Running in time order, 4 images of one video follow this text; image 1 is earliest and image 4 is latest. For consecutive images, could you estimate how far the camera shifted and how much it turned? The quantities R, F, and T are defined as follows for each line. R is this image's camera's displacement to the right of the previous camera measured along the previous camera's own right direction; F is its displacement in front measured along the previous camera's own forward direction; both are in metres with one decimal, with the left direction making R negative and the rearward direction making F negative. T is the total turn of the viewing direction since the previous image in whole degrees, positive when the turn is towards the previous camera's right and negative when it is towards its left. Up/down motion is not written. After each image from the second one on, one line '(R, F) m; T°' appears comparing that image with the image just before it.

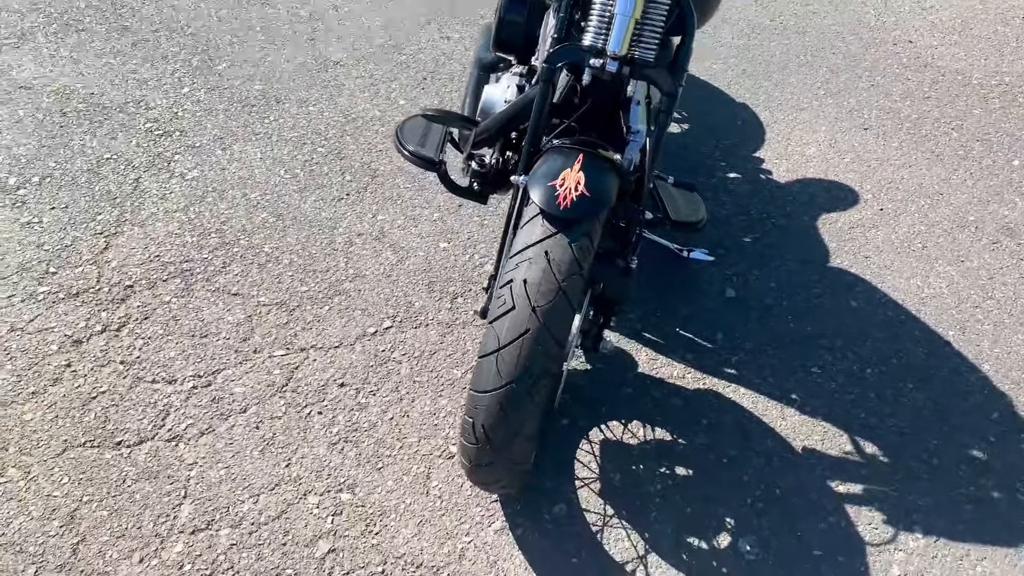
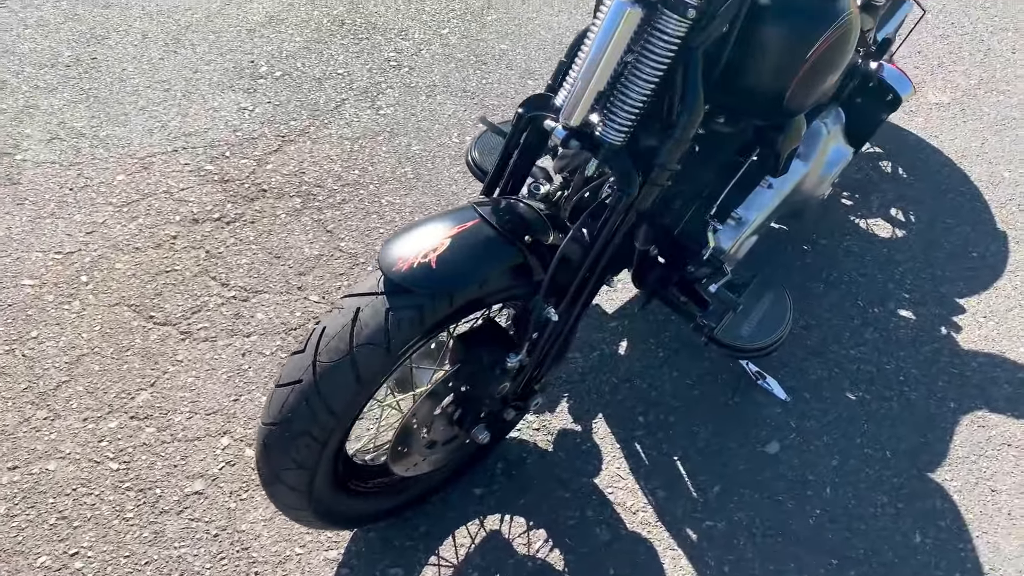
(+1.0, +0.5) m; -25°
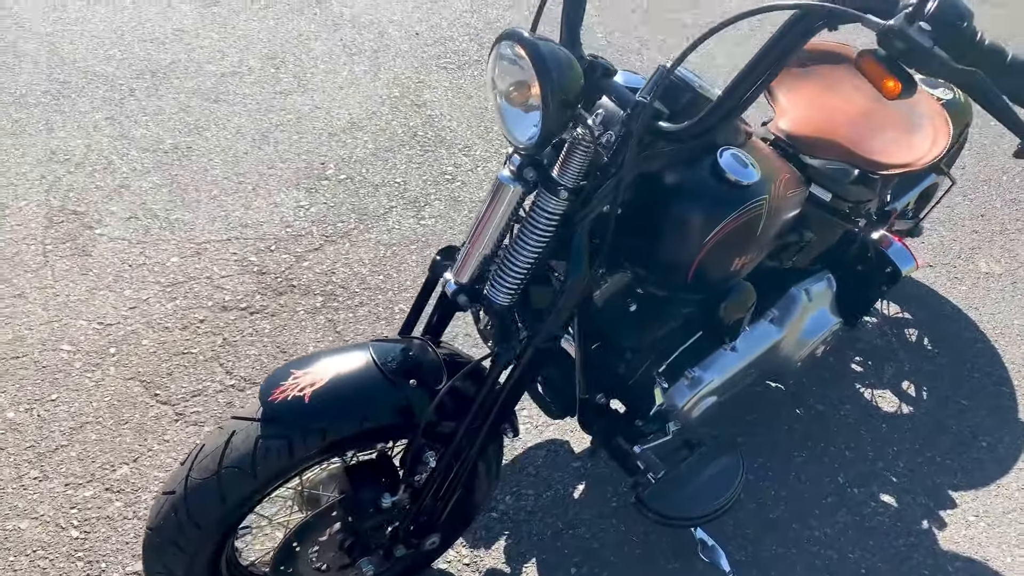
(+0.5, 0.0) m; -9°
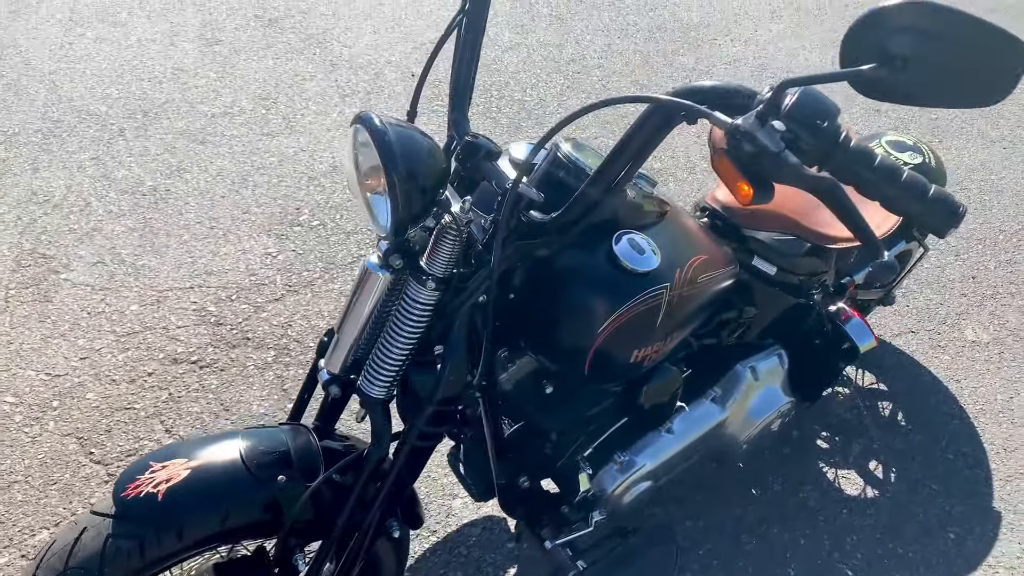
(+0.3, +0.1) m; -2°
